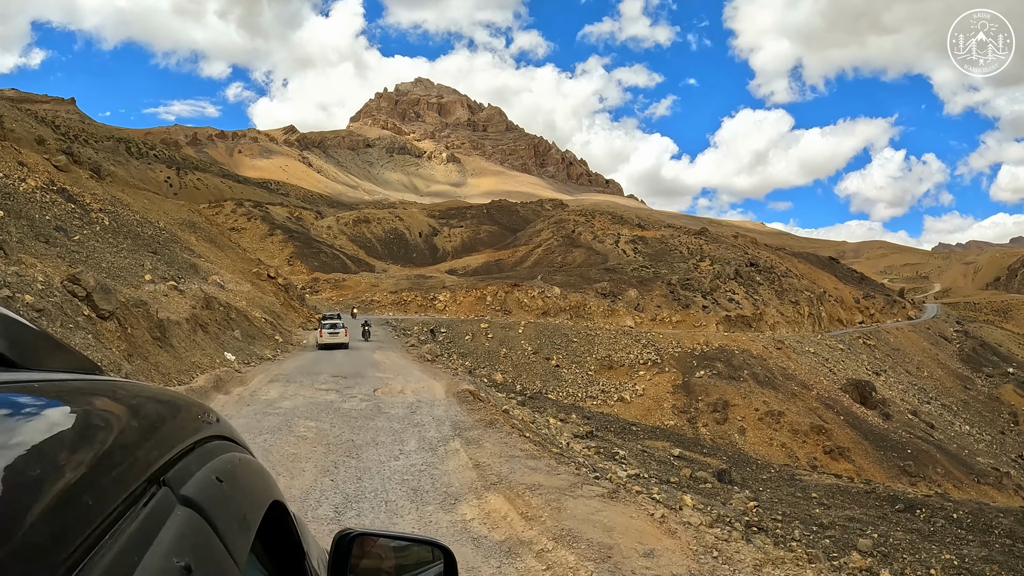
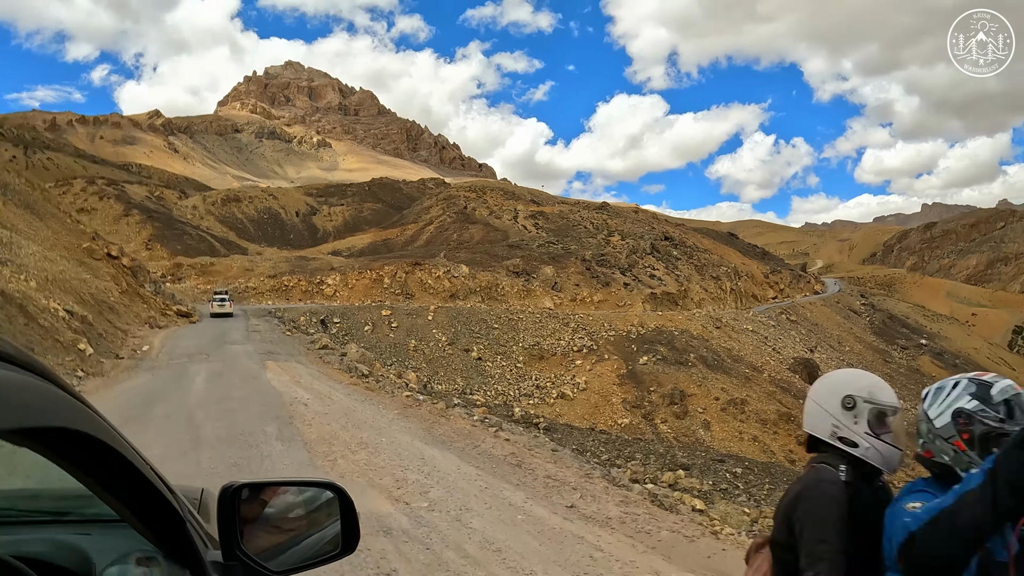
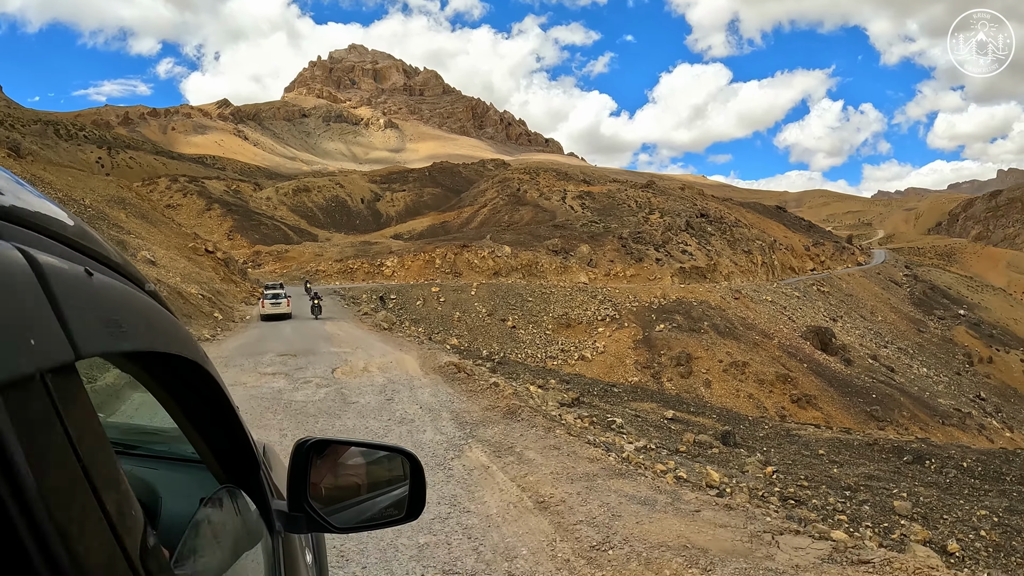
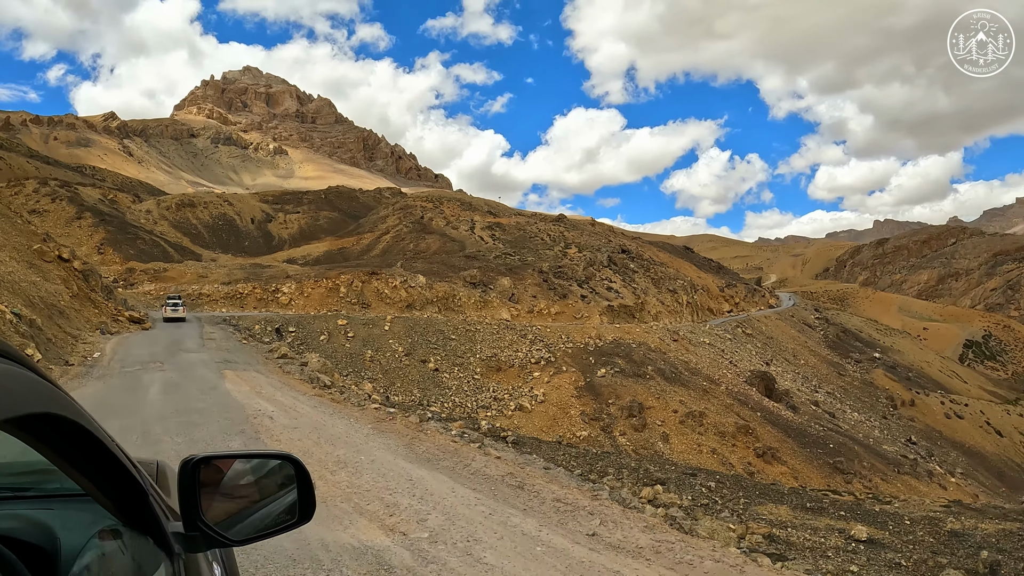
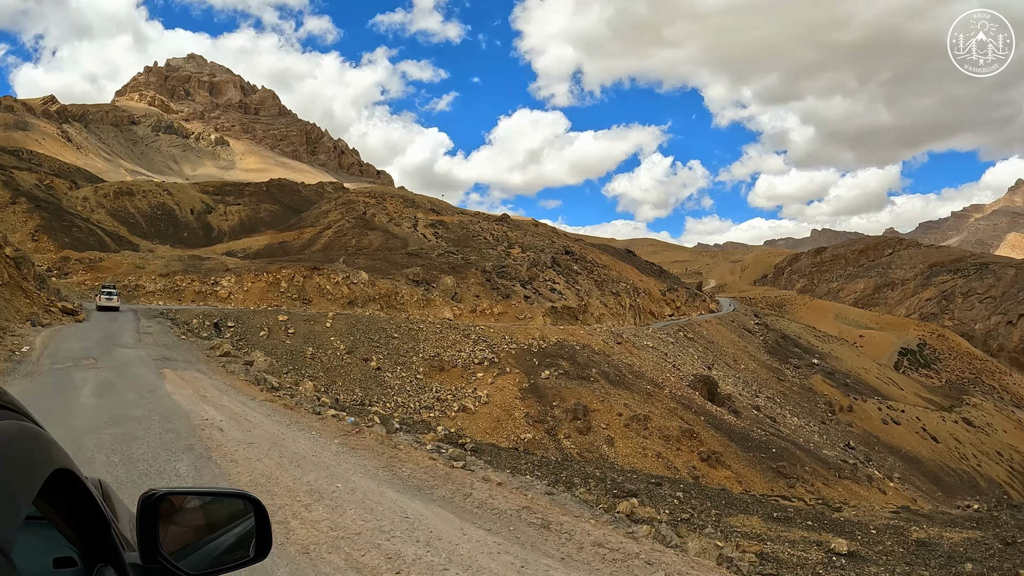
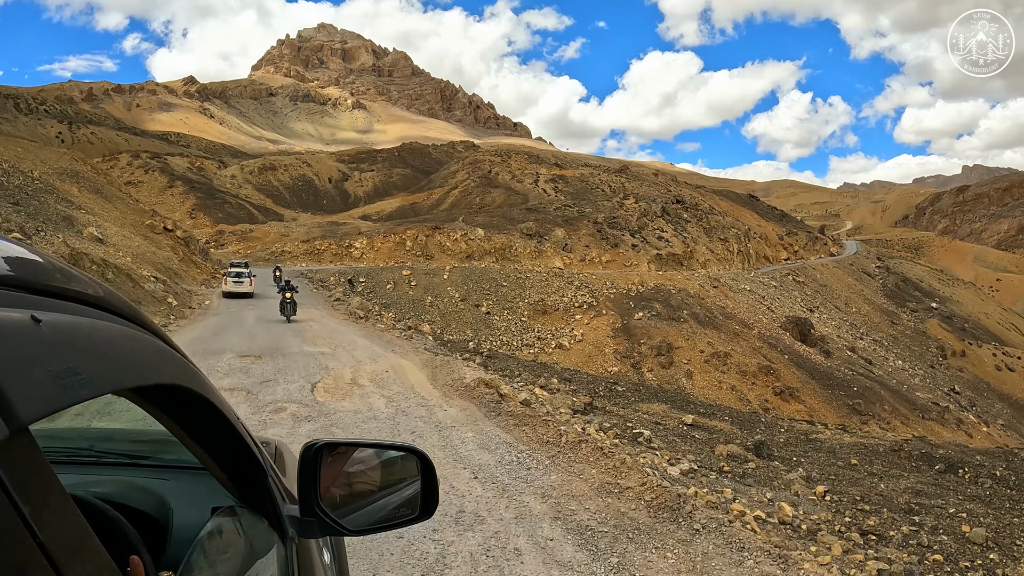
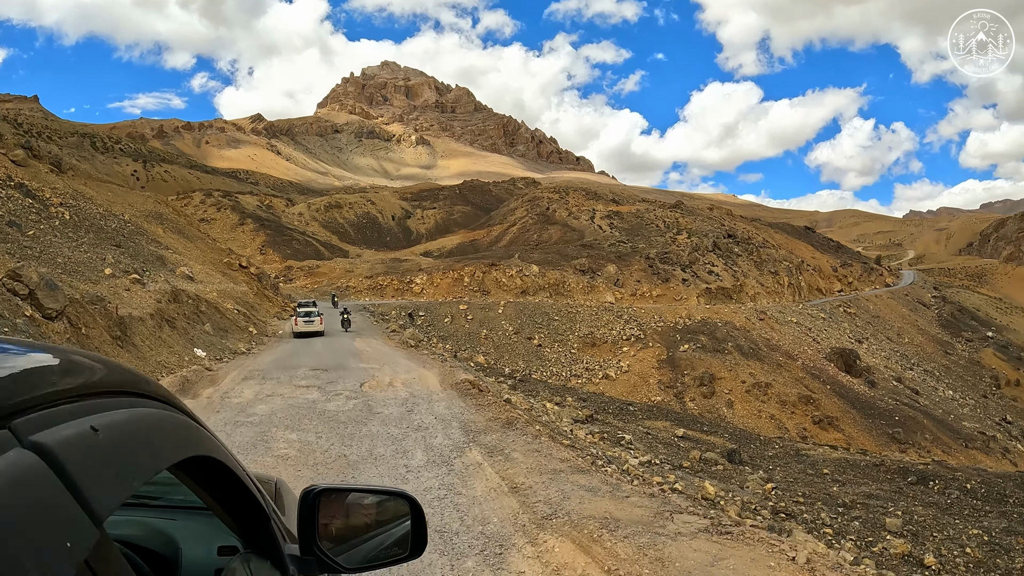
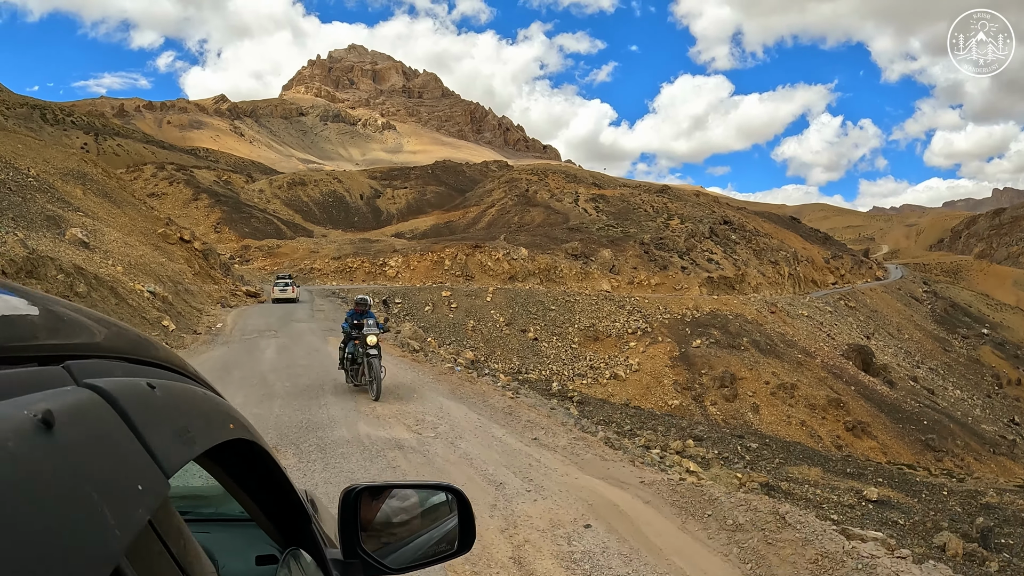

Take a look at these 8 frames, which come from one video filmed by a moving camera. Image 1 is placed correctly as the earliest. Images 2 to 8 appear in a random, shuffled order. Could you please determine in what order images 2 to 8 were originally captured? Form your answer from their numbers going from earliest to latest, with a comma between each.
7, 3, 6, 8, 2, 4, 5
